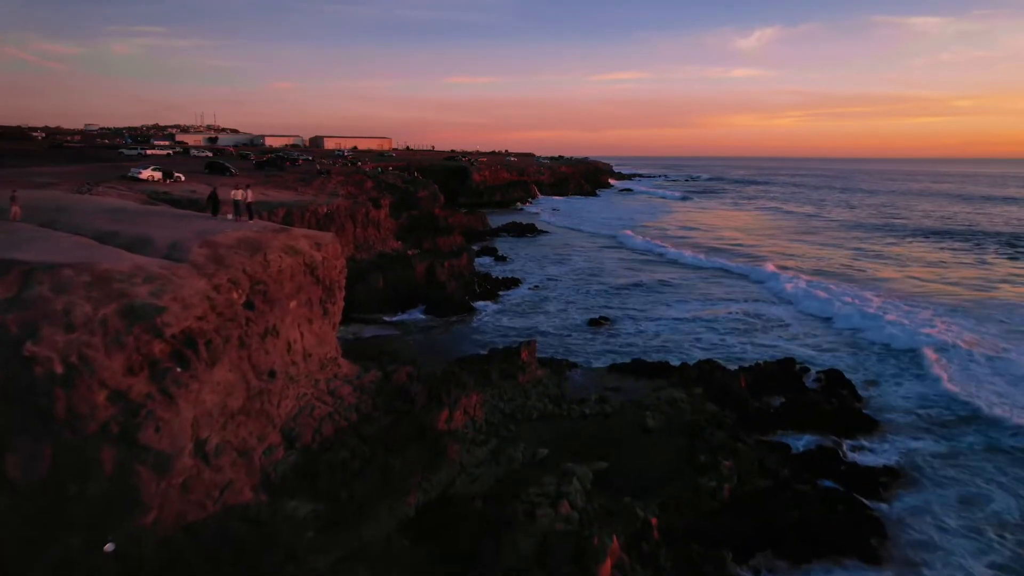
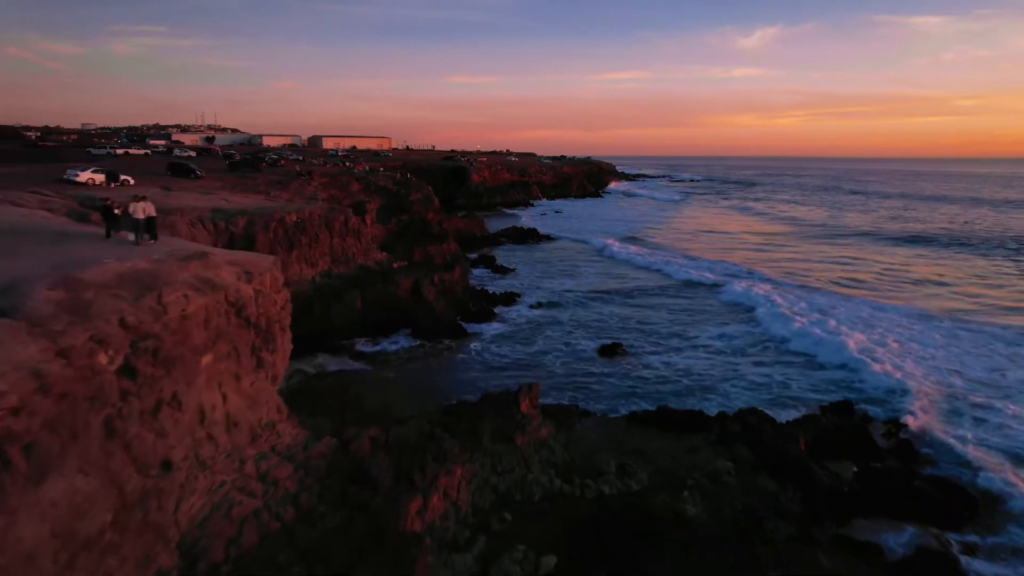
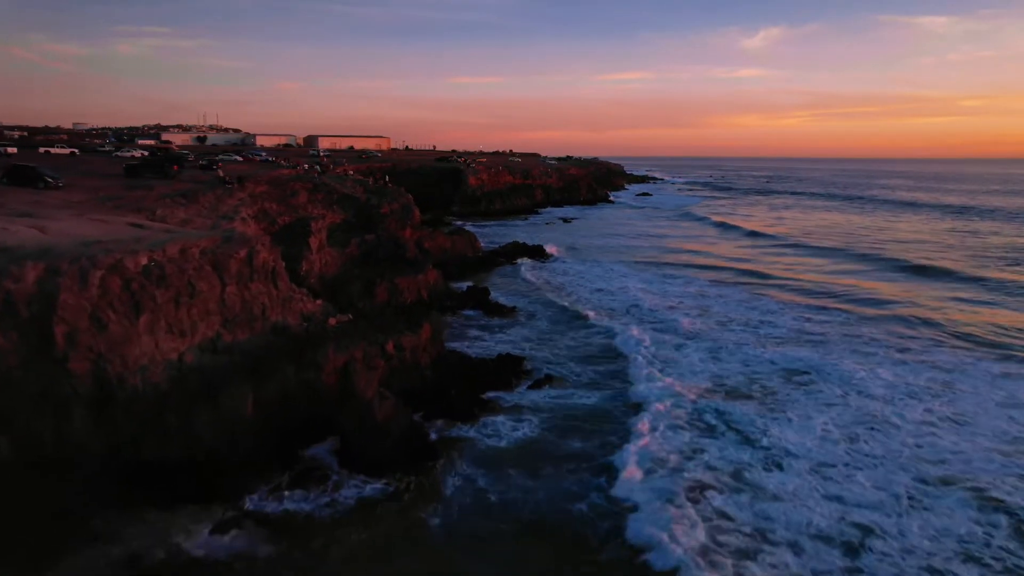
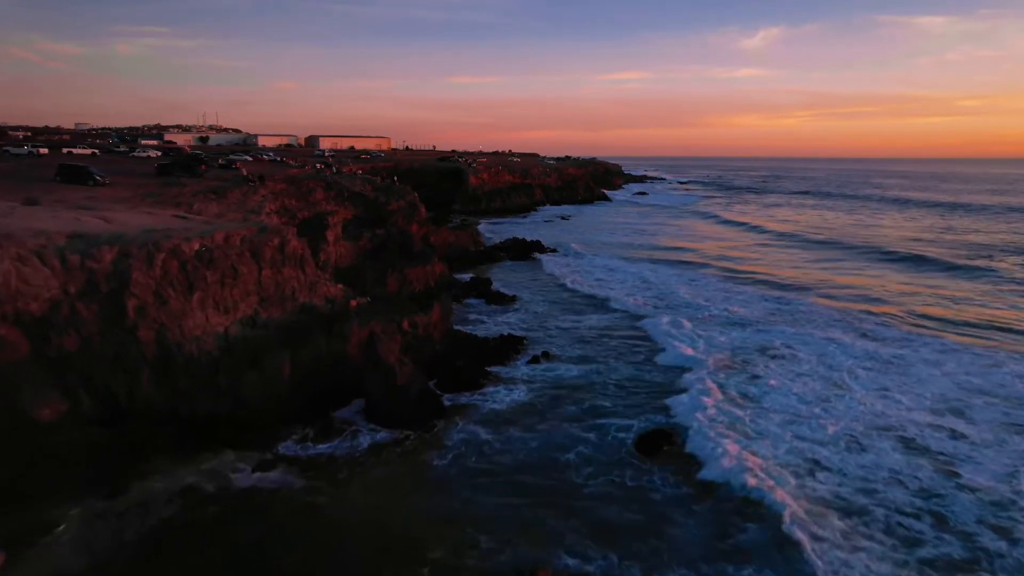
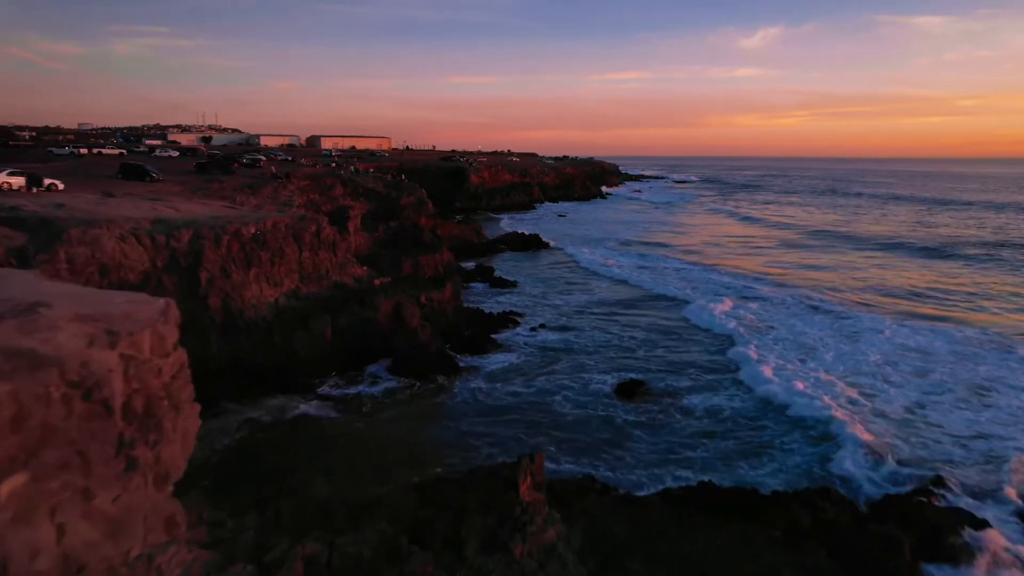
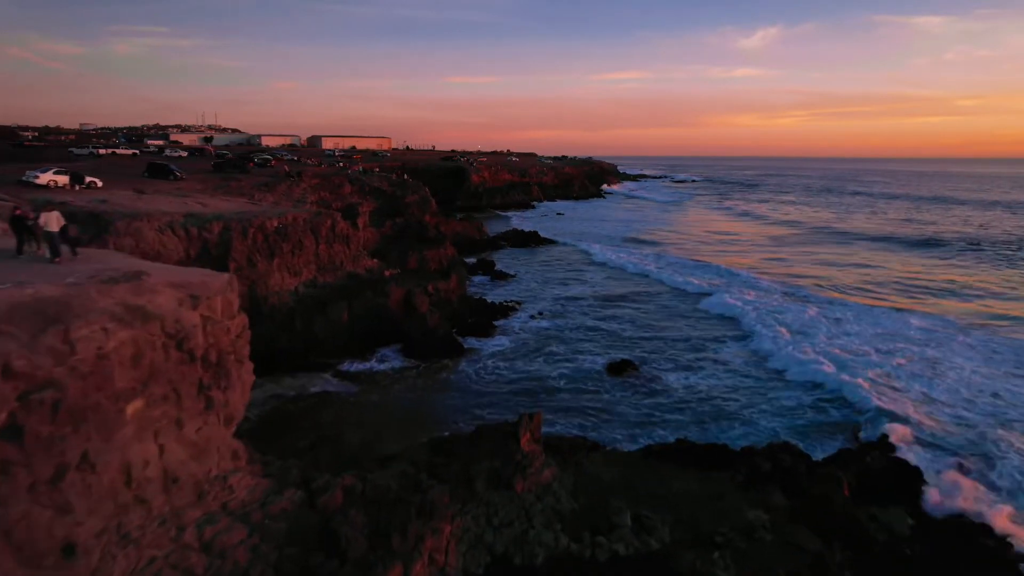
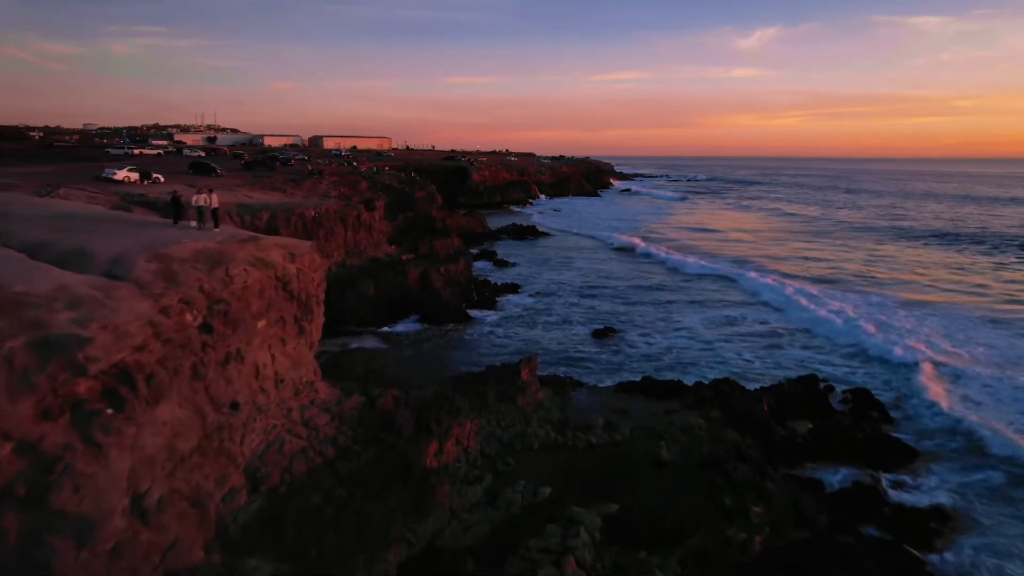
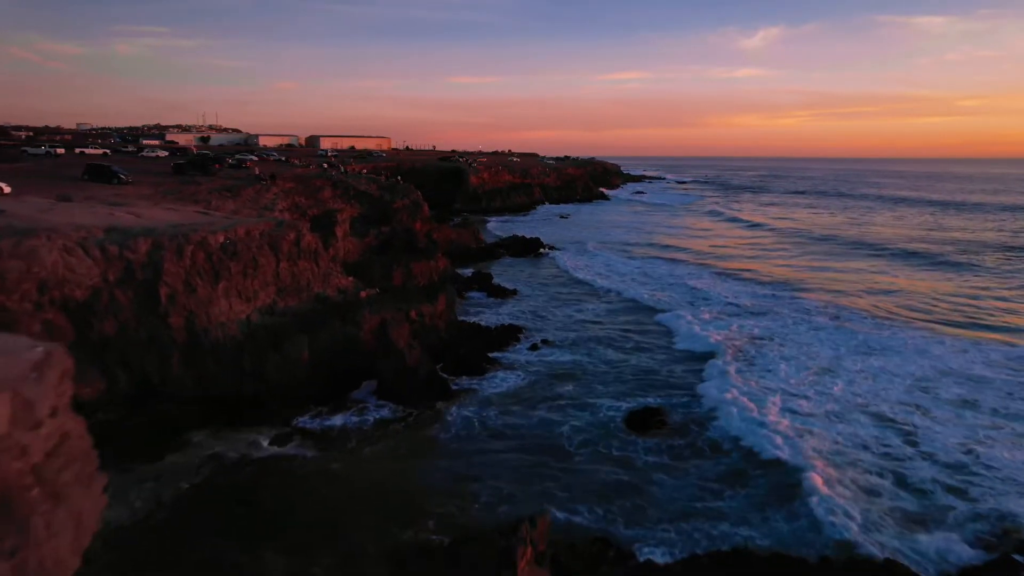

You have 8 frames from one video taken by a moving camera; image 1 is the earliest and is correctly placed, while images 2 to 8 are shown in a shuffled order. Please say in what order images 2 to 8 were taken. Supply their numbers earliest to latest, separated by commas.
7, 2, 6, 5, 8, 4, 3
